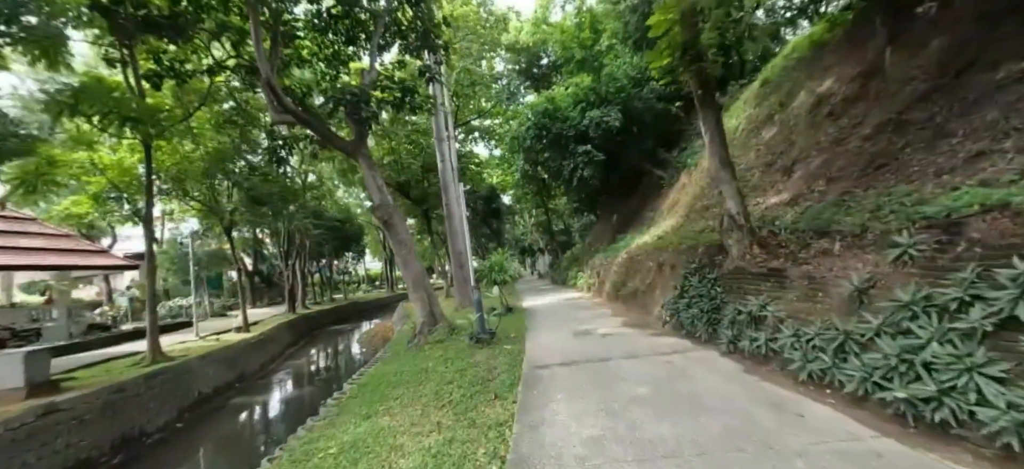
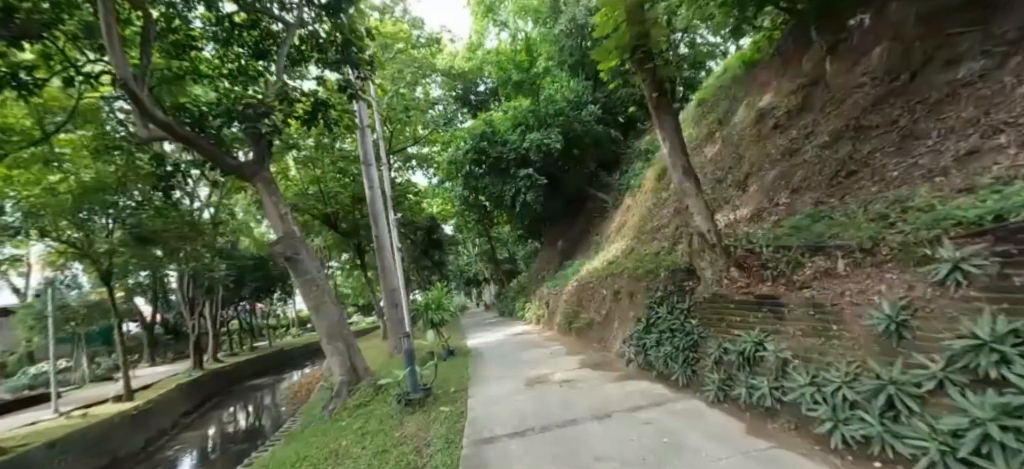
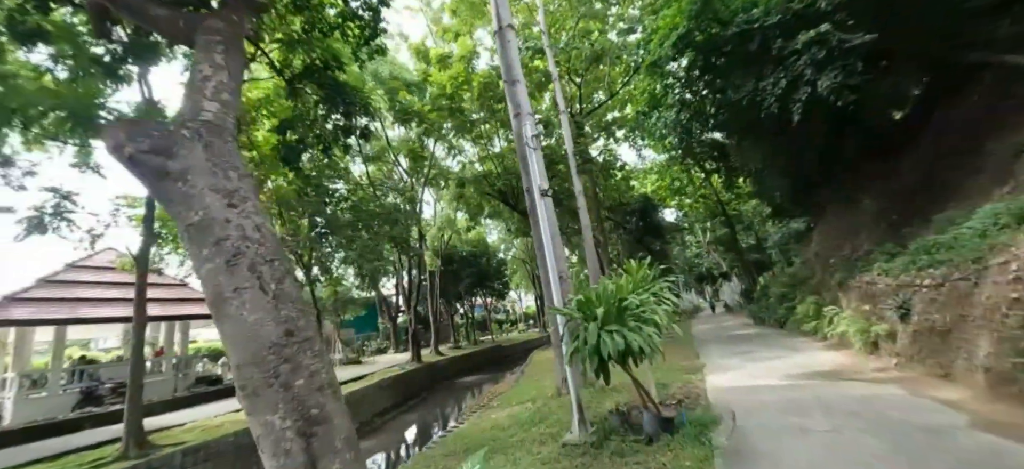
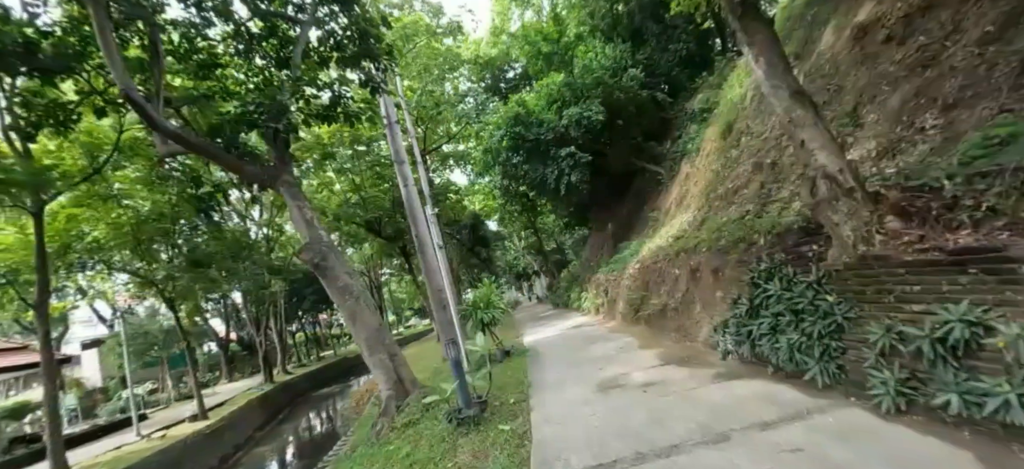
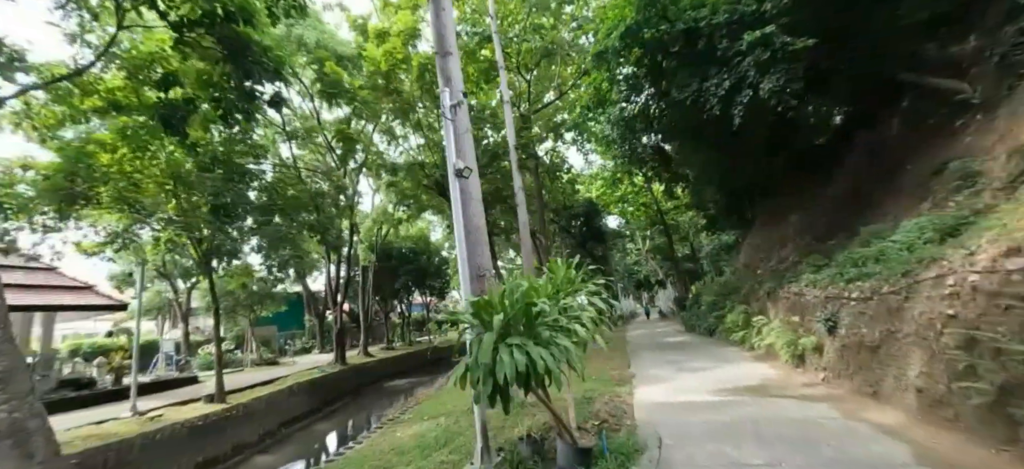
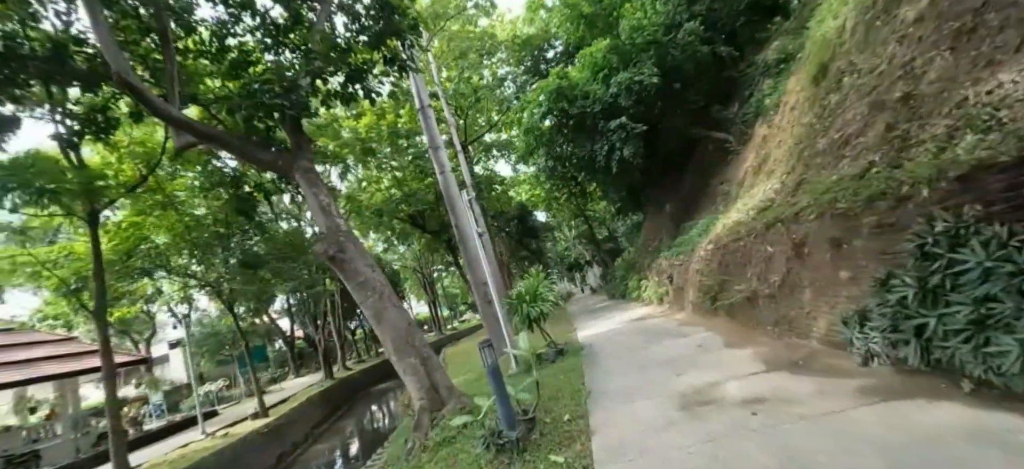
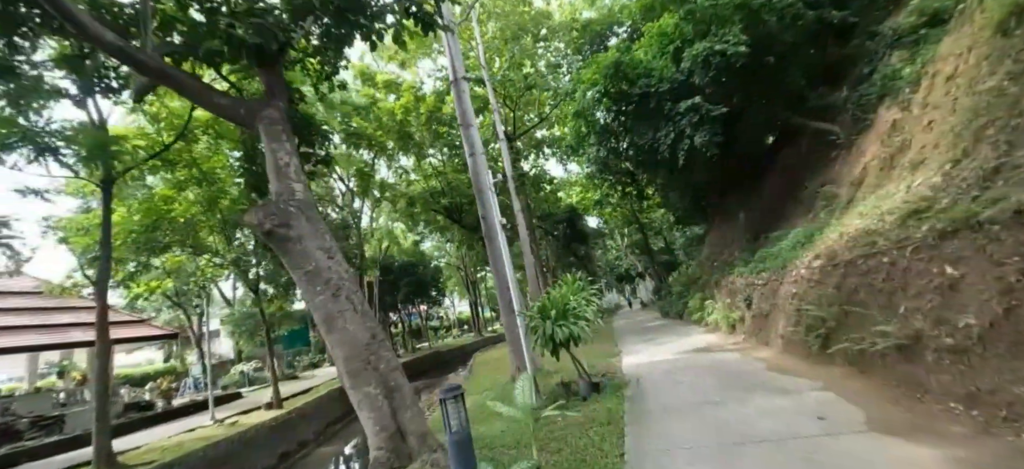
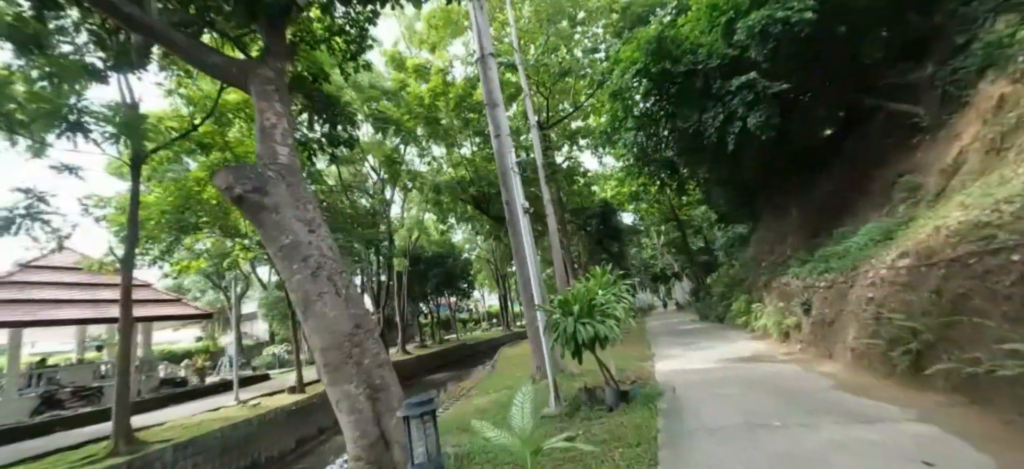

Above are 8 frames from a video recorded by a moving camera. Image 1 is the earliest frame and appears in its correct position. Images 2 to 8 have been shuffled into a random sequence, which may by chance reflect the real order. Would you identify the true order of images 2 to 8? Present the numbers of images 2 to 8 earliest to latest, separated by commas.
2, 4, 6, 7, 8, 3, 5
